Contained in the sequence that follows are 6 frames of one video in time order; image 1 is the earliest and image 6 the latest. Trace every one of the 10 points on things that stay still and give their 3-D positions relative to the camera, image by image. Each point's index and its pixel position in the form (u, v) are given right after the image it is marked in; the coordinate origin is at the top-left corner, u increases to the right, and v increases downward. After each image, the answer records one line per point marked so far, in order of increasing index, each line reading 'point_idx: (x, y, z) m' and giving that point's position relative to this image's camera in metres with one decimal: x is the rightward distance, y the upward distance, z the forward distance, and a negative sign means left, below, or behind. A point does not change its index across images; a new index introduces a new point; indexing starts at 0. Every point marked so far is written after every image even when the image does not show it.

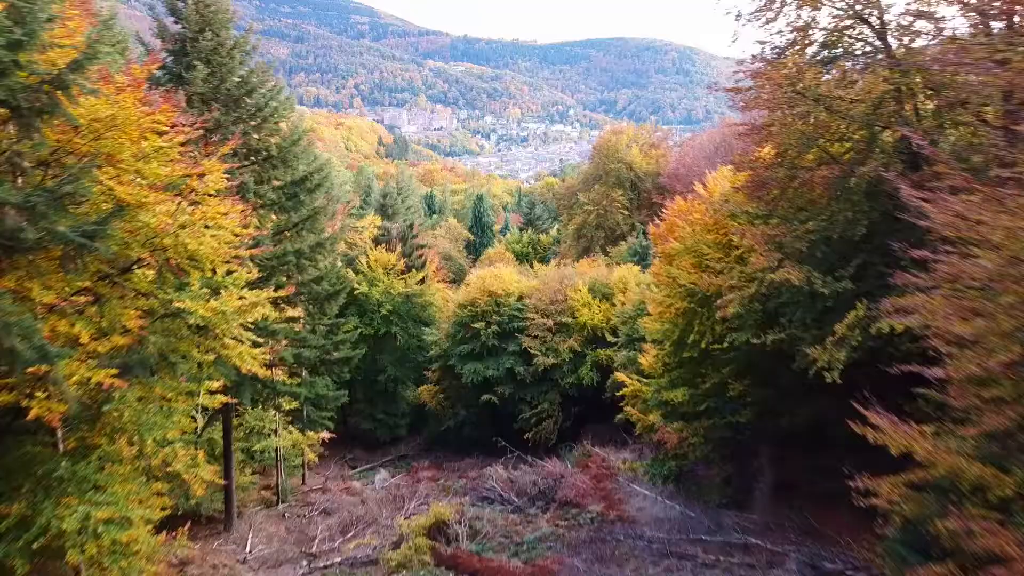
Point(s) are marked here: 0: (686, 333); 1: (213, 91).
0: (+2.8, -0.7, +13.2) m
1: (-4.7, +3.1, +13.0) m
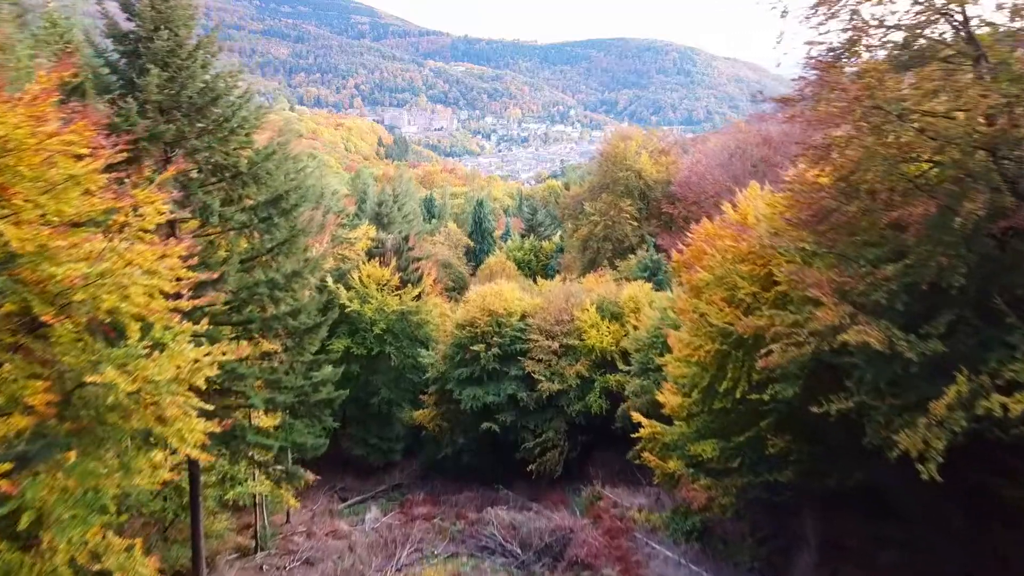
0: (+2.8, -1.2, +11.4) m
1: (-4.7, +2.6, +11.3) m
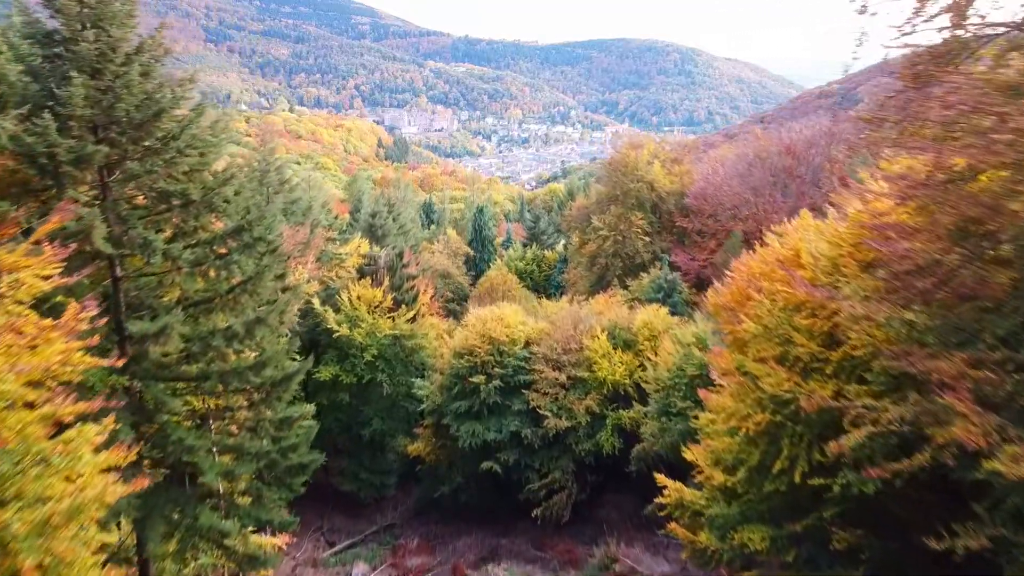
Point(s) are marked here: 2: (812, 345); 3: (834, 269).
0: (+2.9, -1.9, +9.4) m
1: (-4.6, +2.0, +9.3) m
2: (+3.2, -0.6, +8.9) m
3: (+3.6, +0.2, +9.3) m
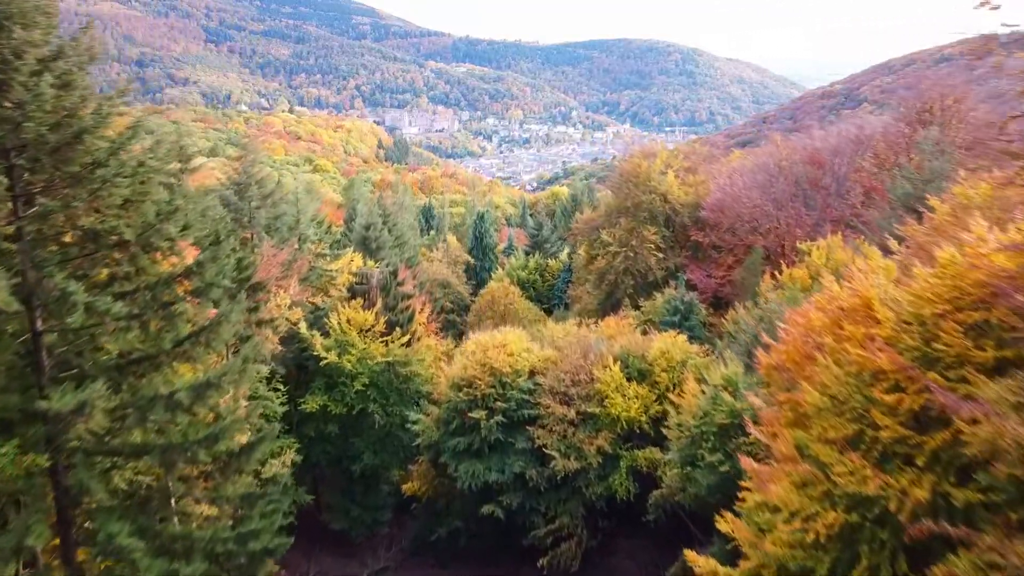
0: (+2.9, -2.5, +7.5) m
1: (-4.5, +1.4, +7.4) m
2: (+3.3, -1.2, +7.0) m
3: (+3.7, -0.4, +7.4) m
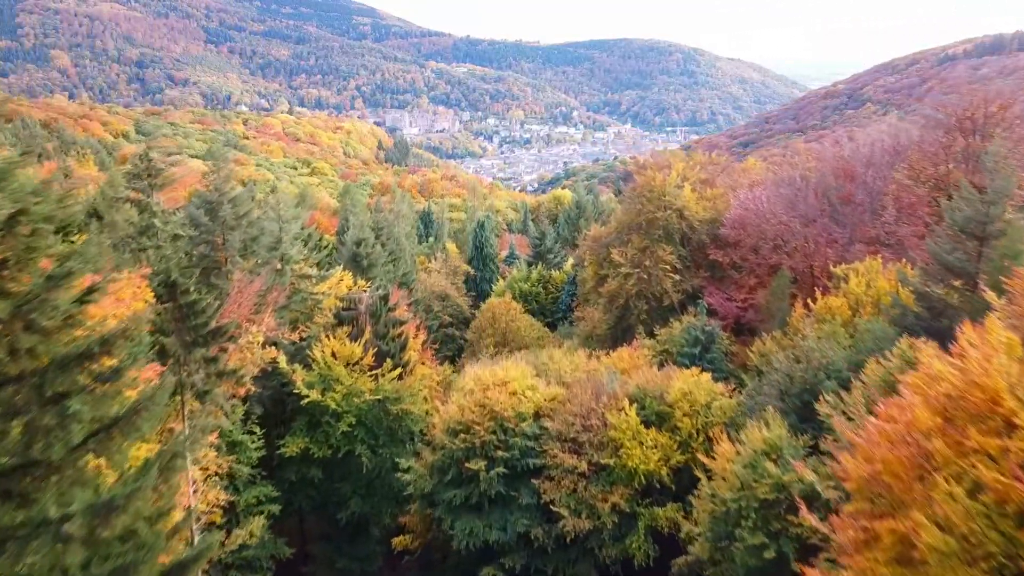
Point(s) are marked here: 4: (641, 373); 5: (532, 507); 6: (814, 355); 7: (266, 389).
0: (+3.0, -3.1, +5.4) m
1: (-4.5, +0.7, +5.3) m
2: (+3.3, -1.9, +4.9) m
3: (+3.7, -1.0, +5.2) m
4: (+2.9, -1.9, +18.6) m
5: (+0.4, -4.4, +16.7) m
6: (+5.7, -1.3, +15.7) m
7: (-5.8, -2.4, +19.5) m
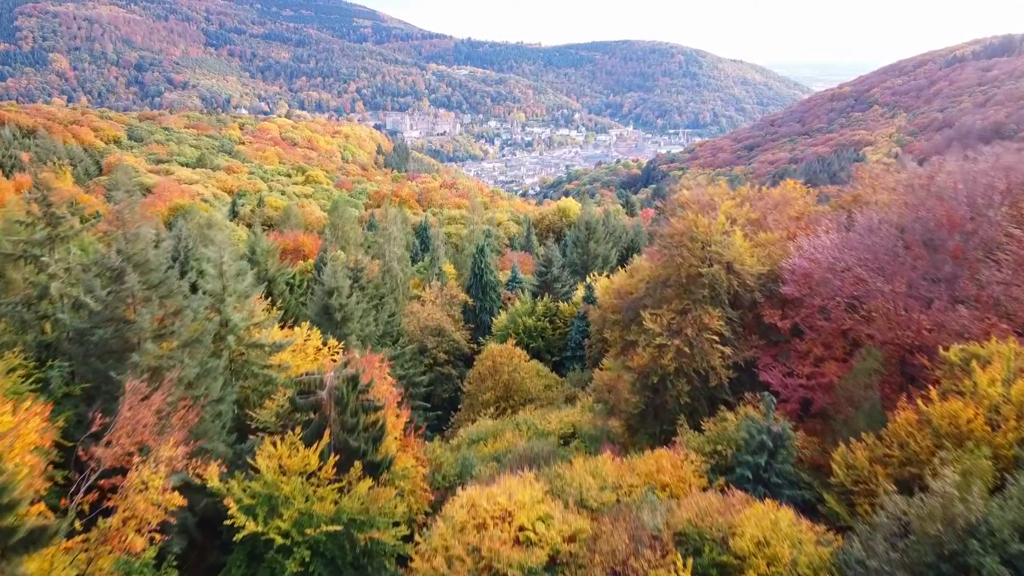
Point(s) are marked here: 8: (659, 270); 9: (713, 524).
0: (+3.1, -4.7, +0.5) m
1: (-4.4, -0.9, +0.5) m
2: (+3.4, -3.4, 0.0) m
3: (+3.8, -2.6, +0.4) m
4: (+3.0, -3.5, +13.8) m
5: (+0.5, -6.0, +11.9) m
6: (+5.8, -2.8, +10.8) m
7: (-5.7, -4.0, +14.7) m
8: (+3.6, +0.5, +20.4) m
9: (+3.1, -3.7, +12.7) m
